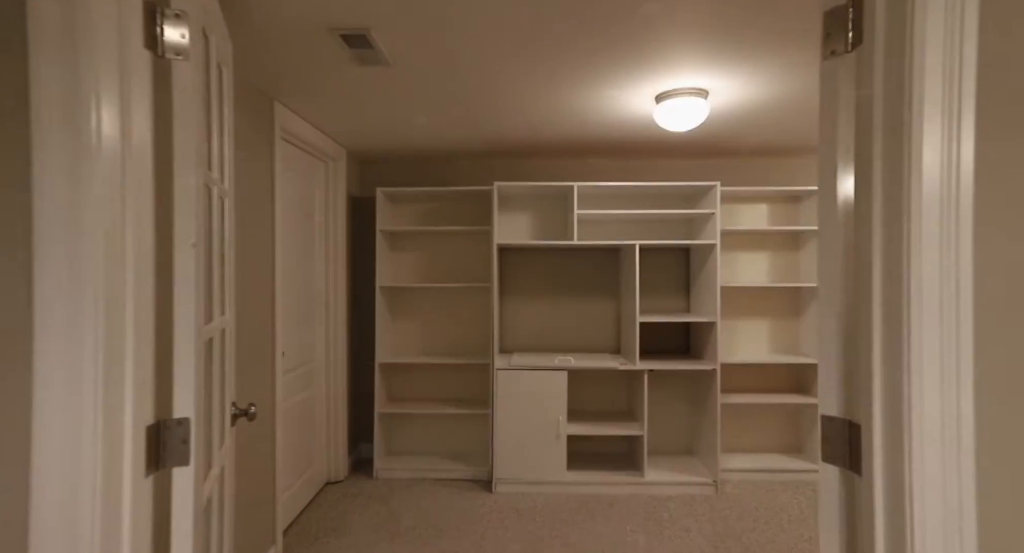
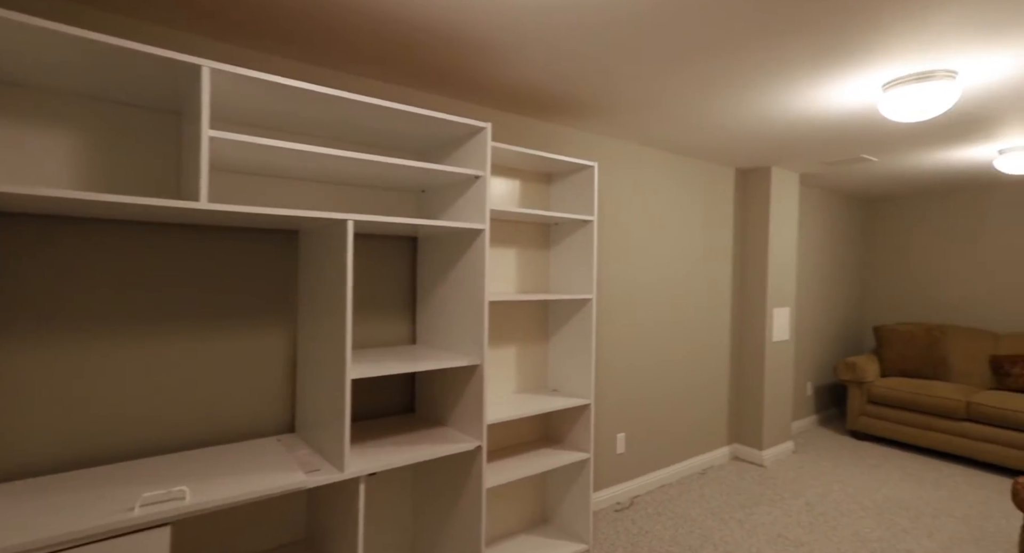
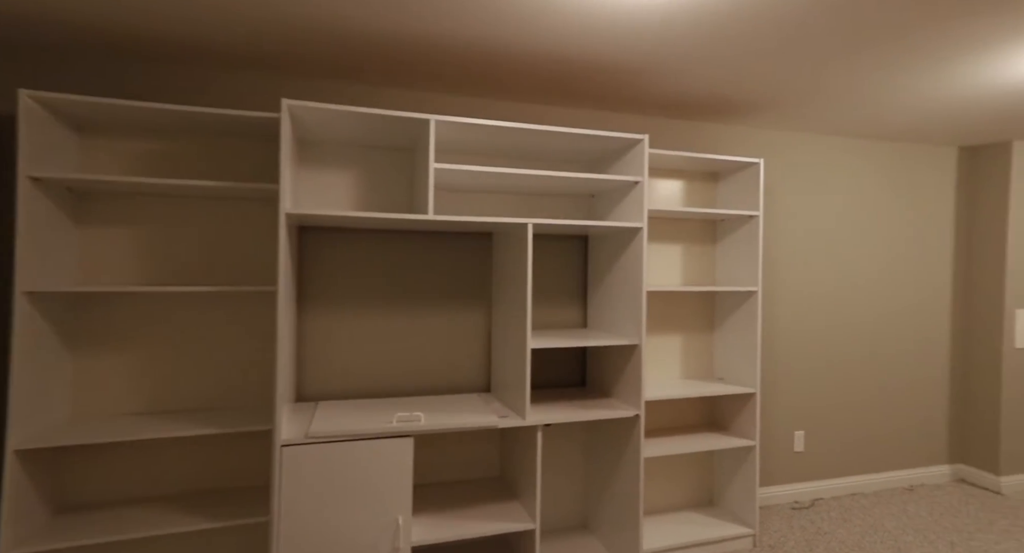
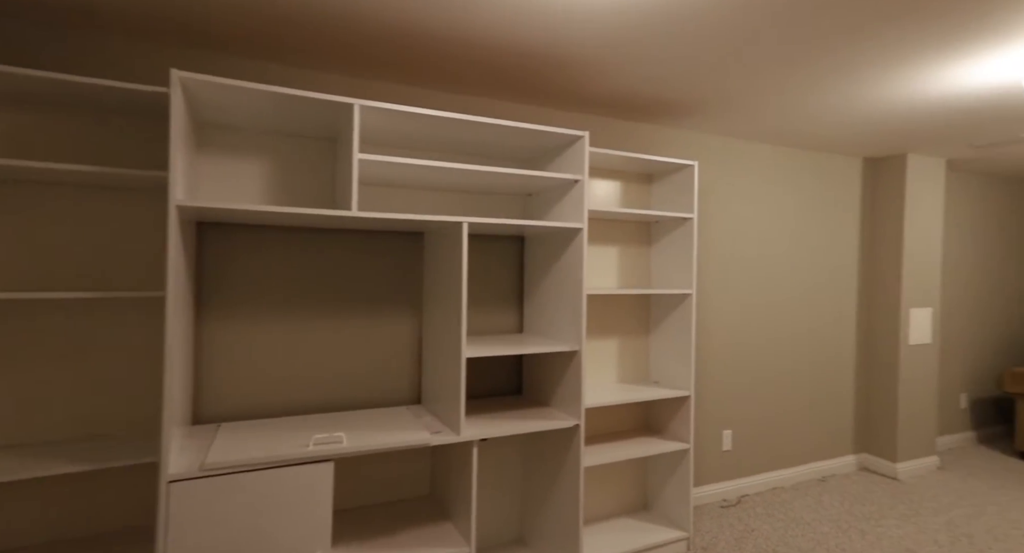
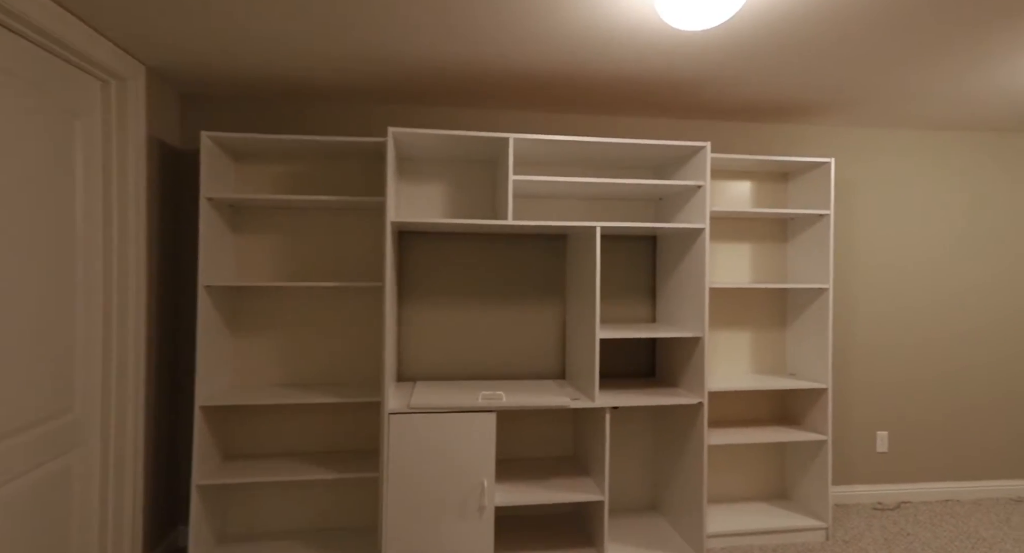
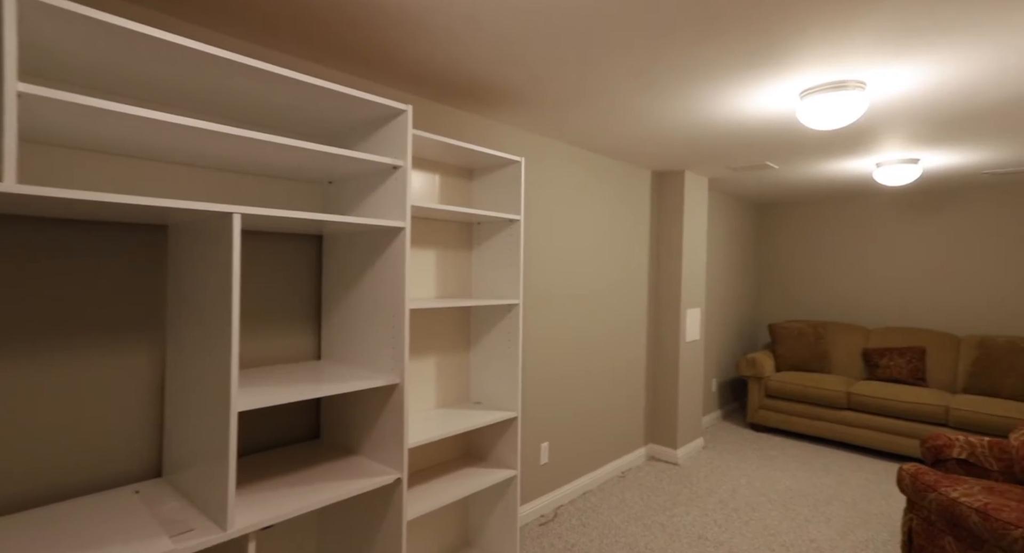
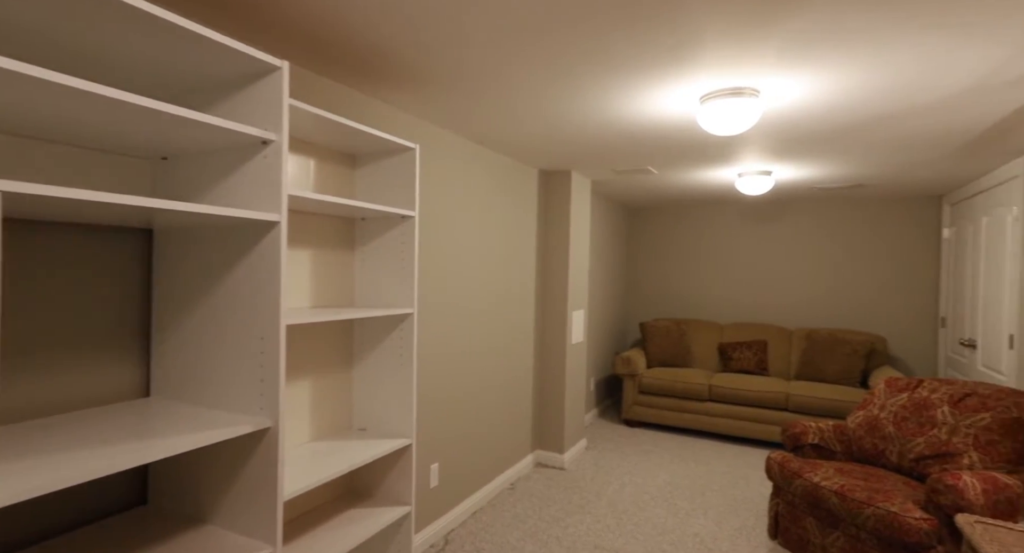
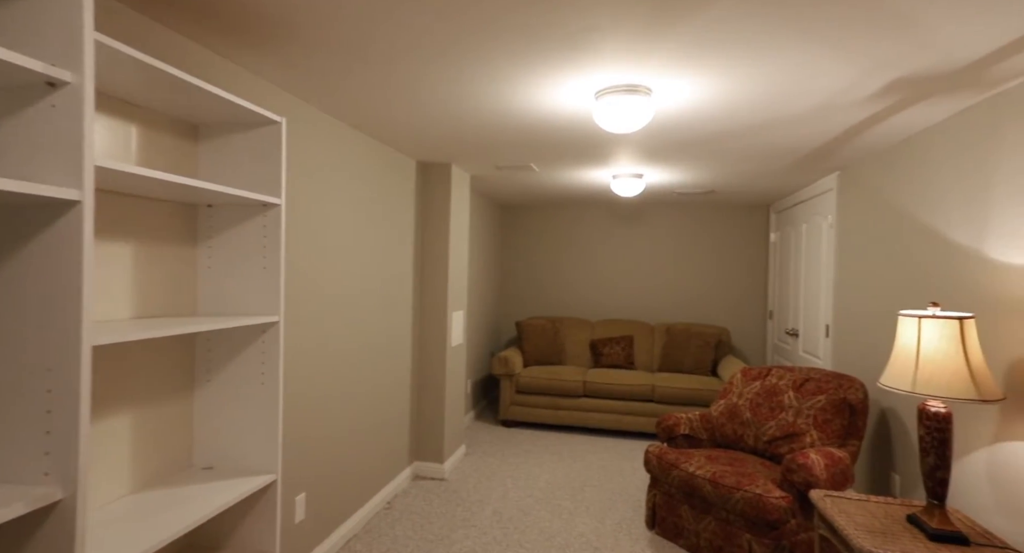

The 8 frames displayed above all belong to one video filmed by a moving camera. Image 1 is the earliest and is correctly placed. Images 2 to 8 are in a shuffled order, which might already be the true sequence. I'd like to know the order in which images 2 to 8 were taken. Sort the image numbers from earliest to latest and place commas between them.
5, 3, 4, 2, 6, 7, 8
